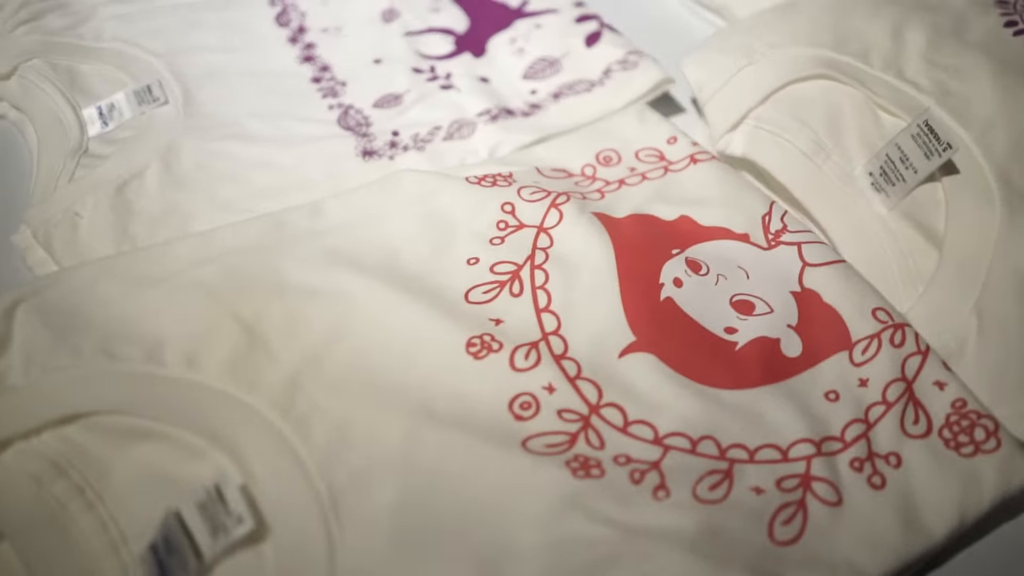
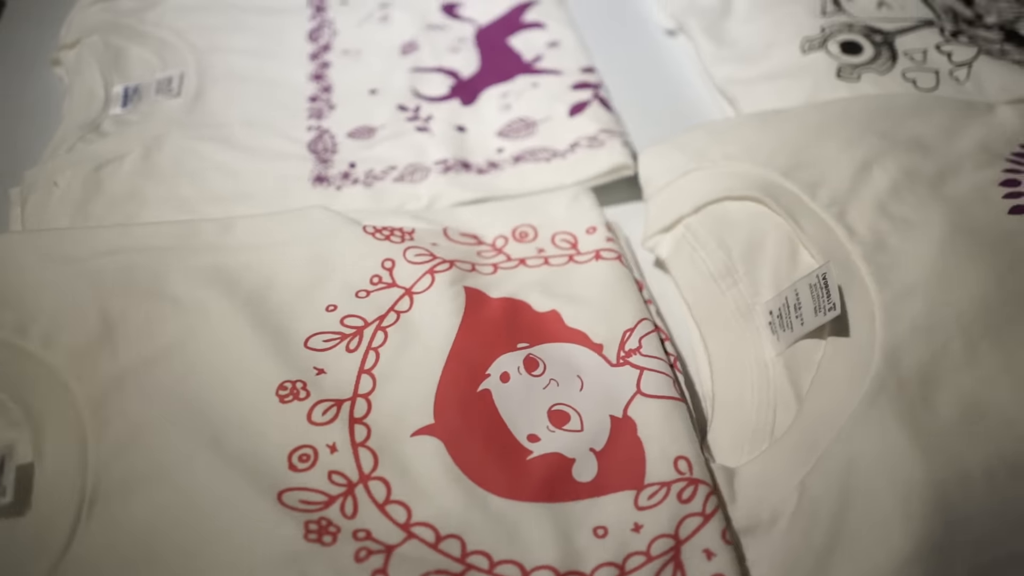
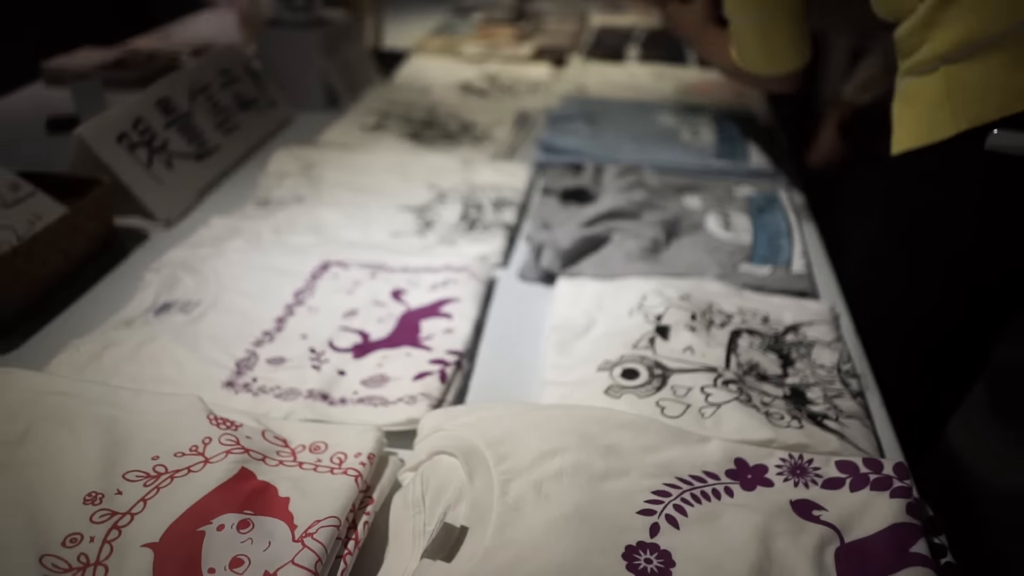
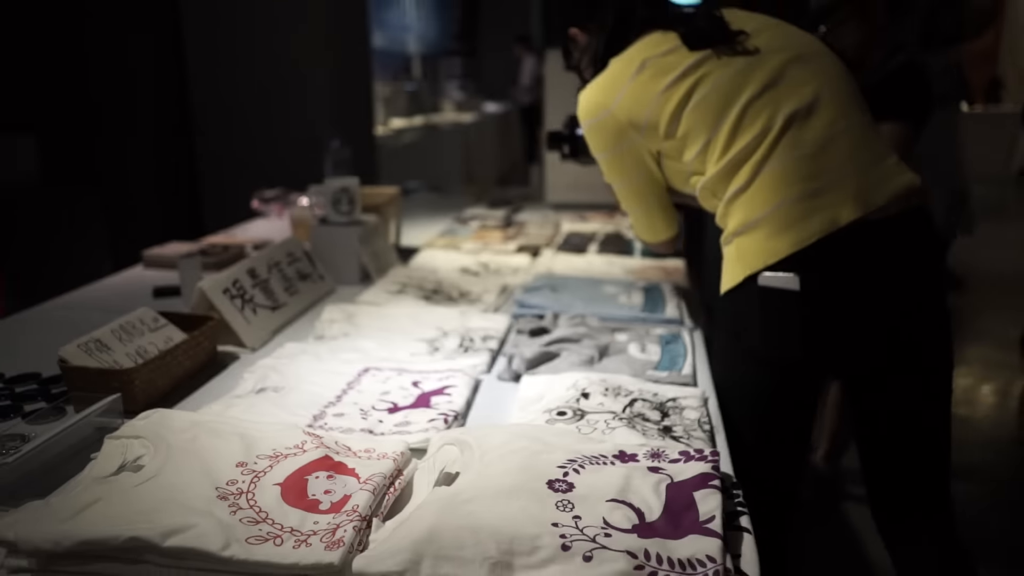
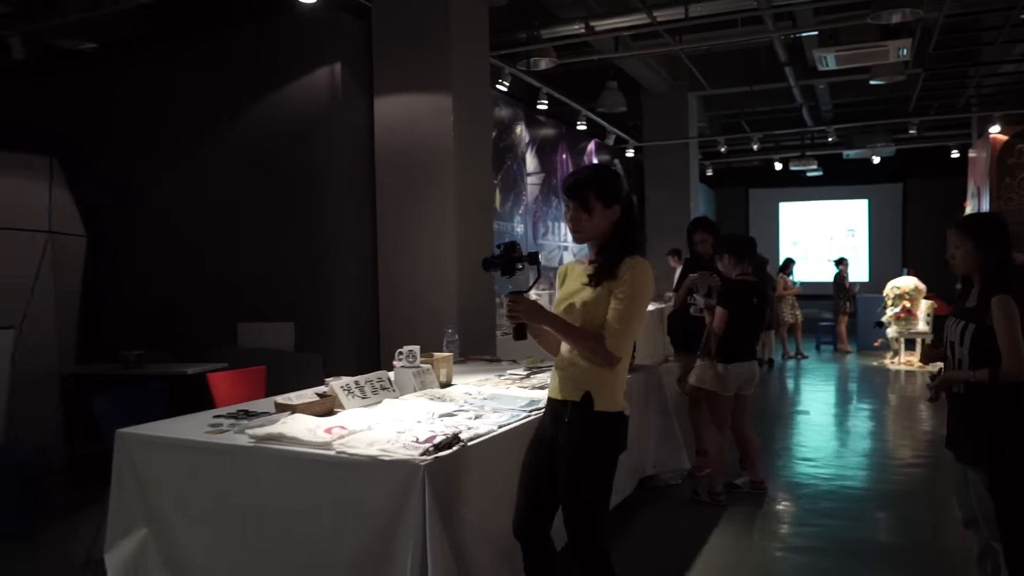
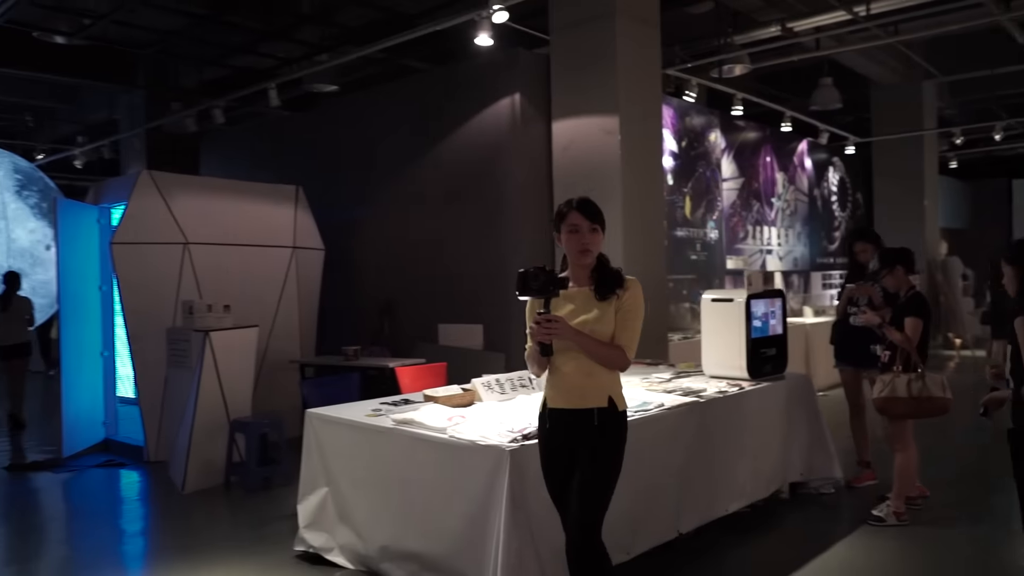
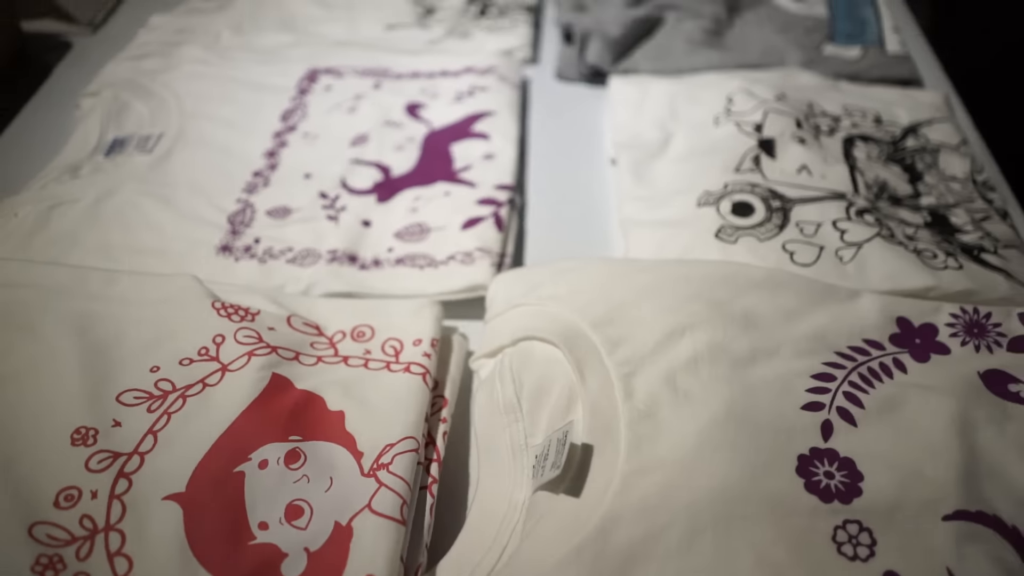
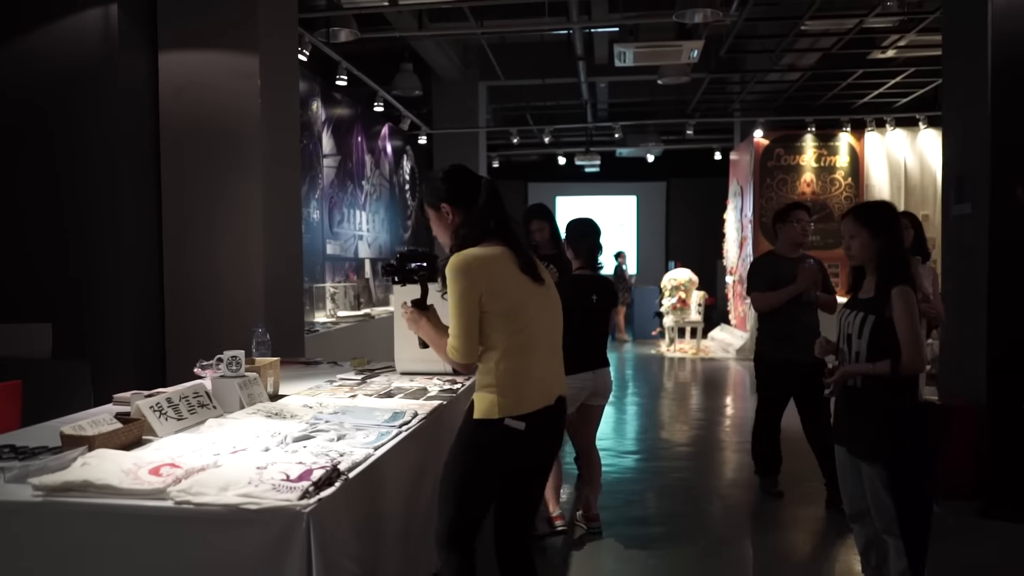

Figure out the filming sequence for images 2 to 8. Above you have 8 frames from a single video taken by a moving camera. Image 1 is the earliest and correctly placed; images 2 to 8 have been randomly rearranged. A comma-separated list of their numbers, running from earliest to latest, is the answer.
2, 7, 3, 4, 8, 5, 6
